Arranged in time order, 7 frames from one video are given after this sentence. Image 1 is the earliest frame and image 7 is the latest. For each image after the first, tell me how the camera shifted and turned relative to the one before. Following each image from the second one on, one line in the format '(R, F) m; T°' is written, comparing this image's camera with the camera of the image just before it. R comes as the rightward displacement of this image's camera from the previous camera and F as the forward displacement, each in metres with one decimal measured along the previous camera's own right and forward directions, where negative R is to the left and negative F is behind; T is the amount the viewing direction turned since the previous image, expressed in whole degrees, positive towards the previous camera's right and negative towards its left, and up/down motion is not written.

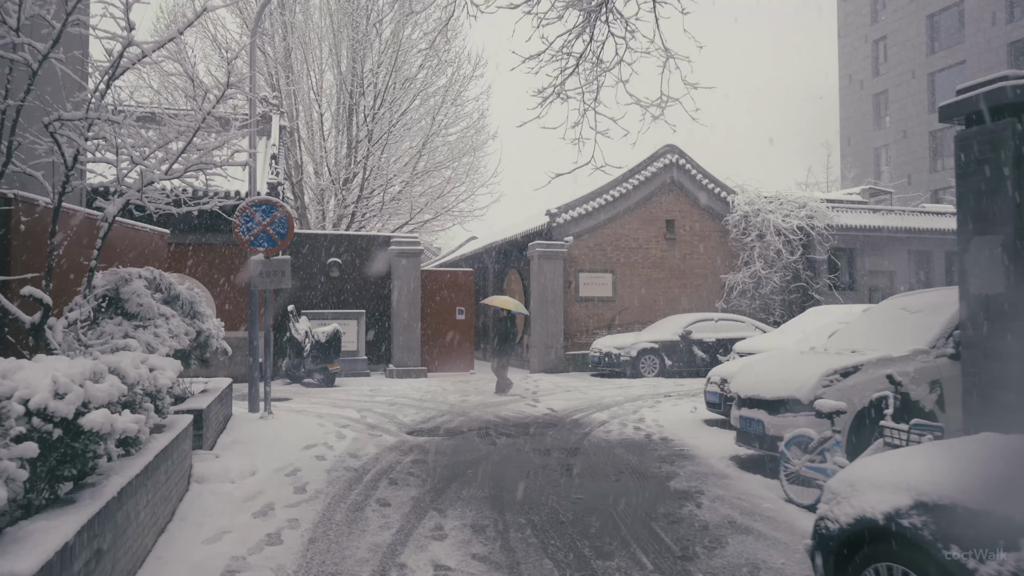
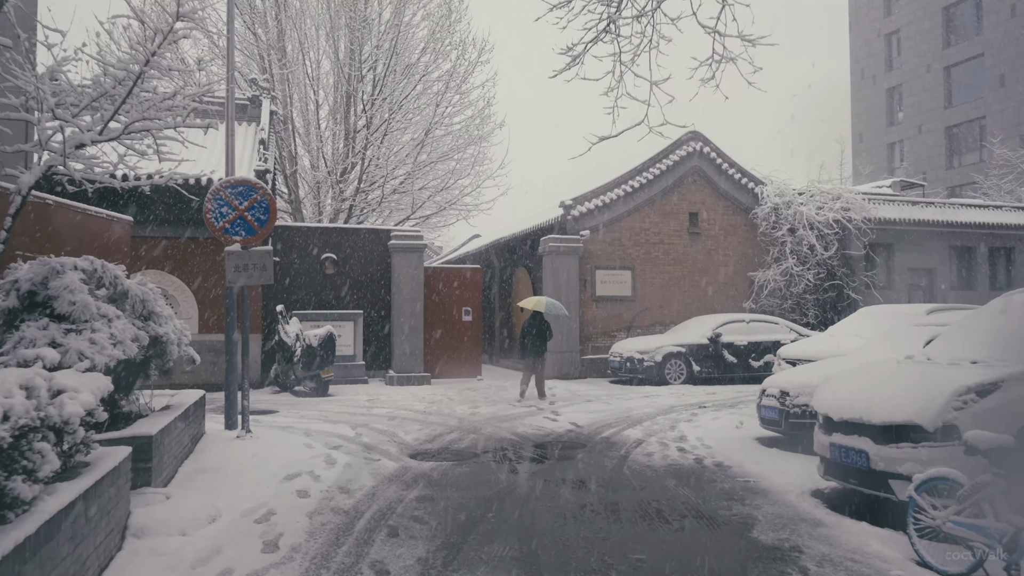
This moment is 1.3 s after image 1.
(-0.2, +1.3) m; 0°
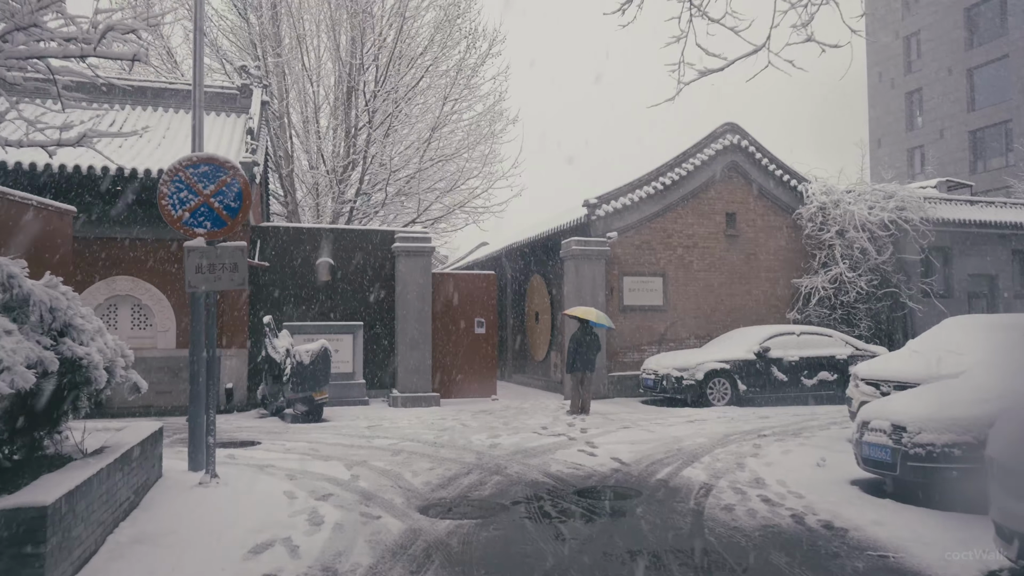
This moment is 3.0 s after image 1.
(-0.3, +1.6) m; 0°
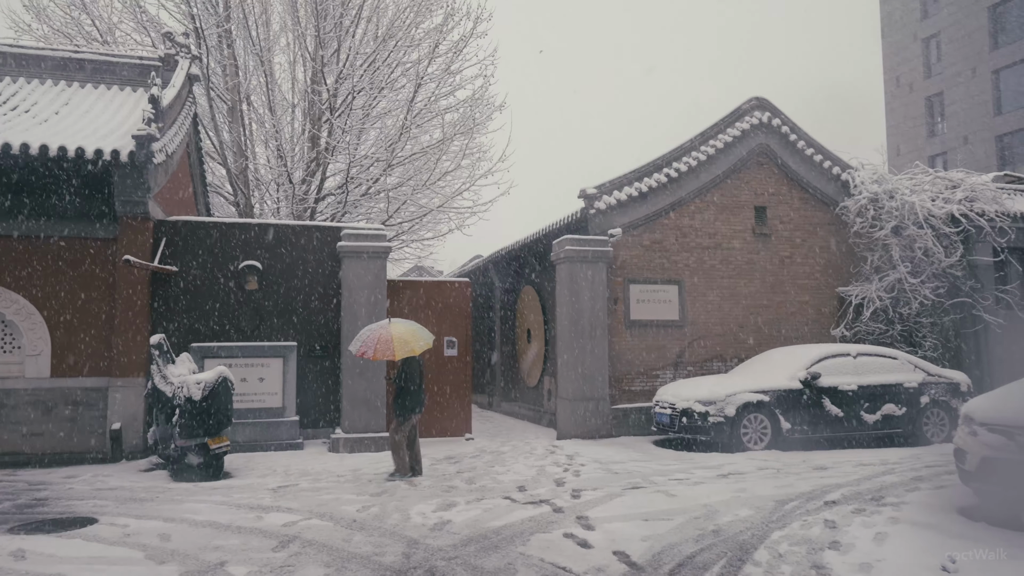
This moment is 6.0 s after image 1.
(+0.4, +2.7) m; 0°
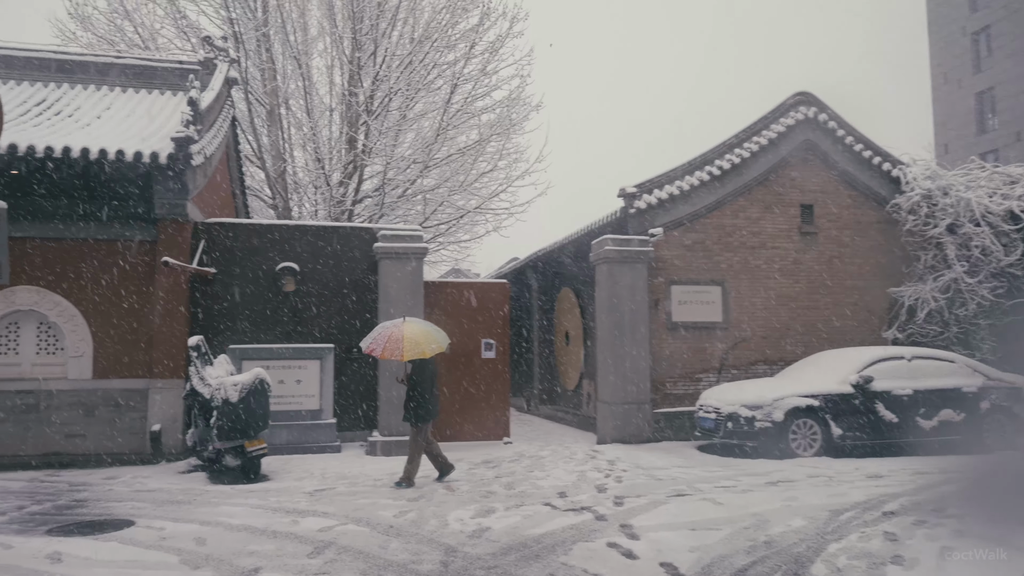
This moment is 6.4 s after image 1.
(0.0, +0.2) m; -3°
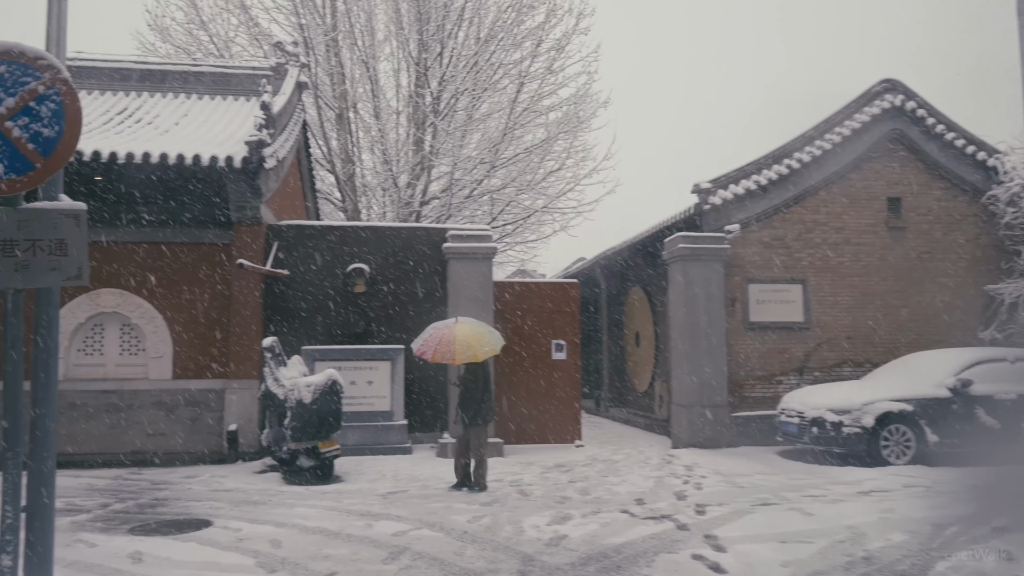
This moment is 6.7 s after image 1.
(-0.1, +0.2) m; -5°
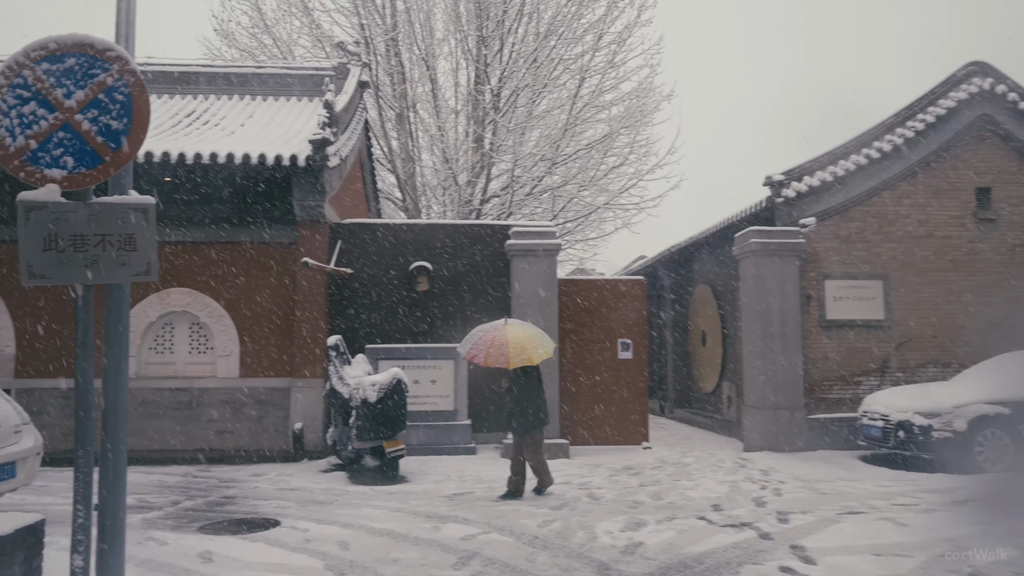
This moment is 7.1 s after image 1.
(-0.1, +0.2) m; -4°
